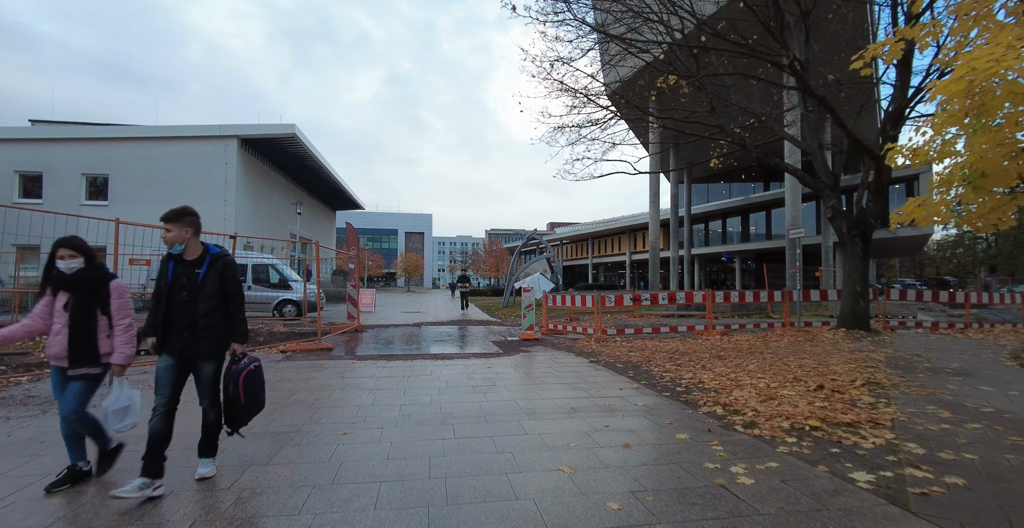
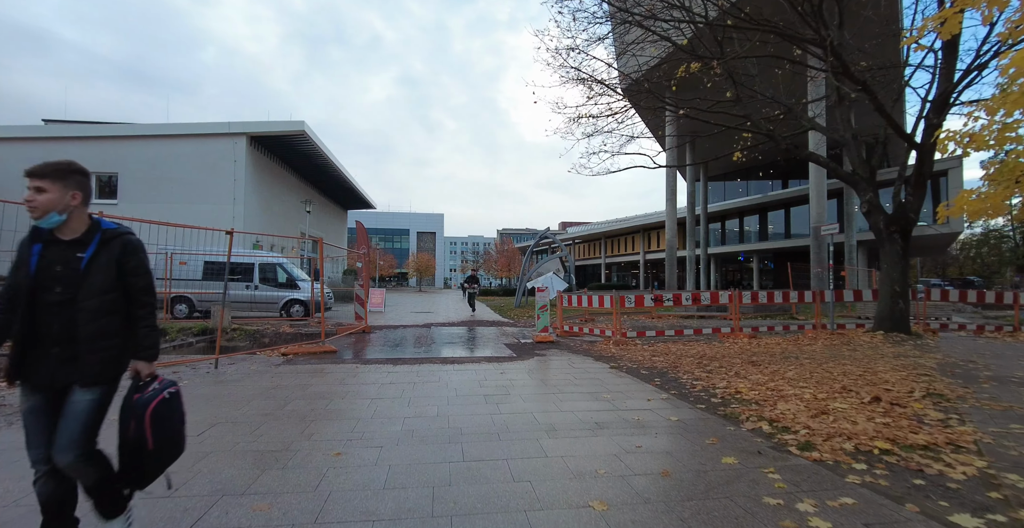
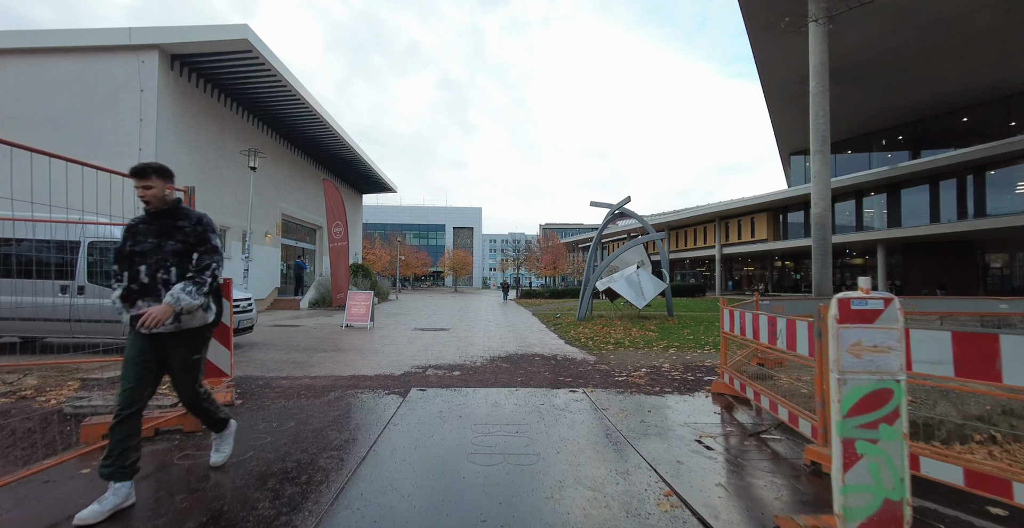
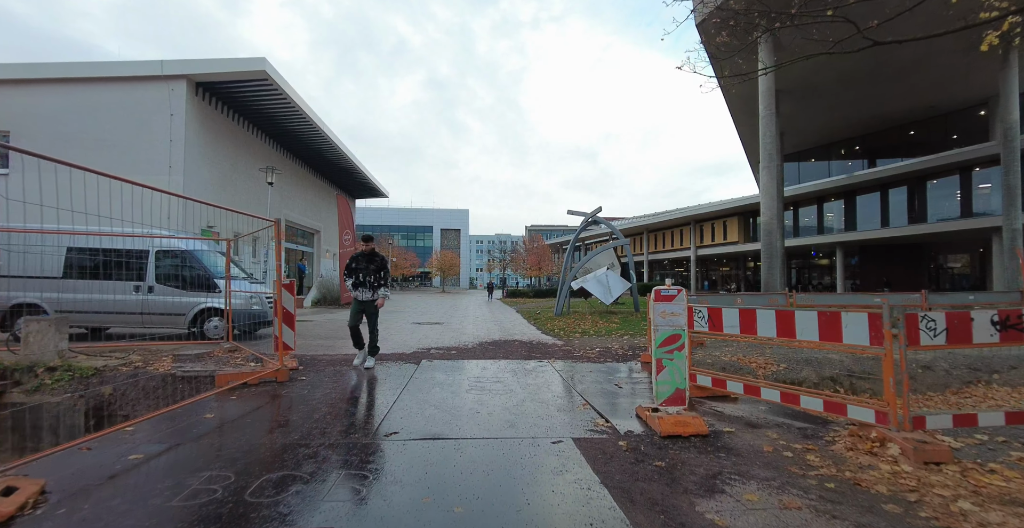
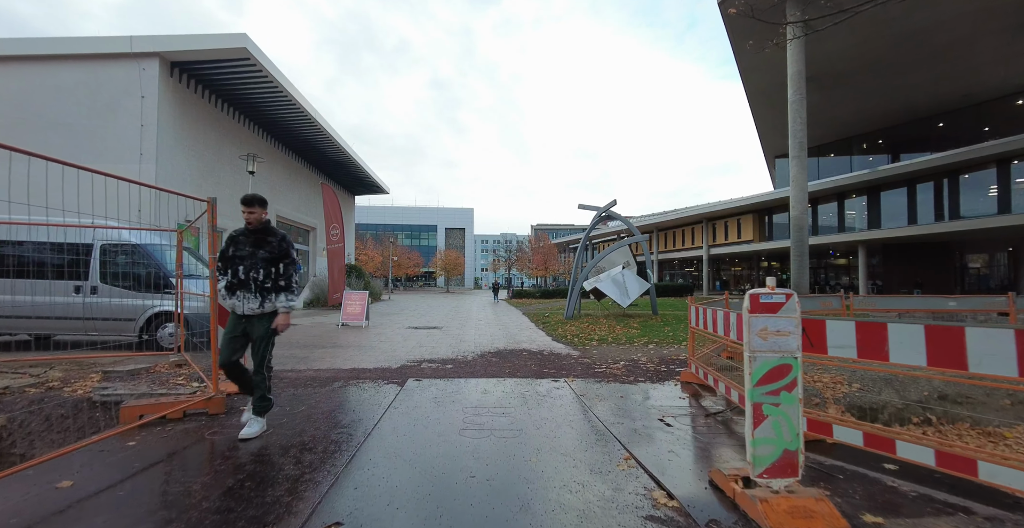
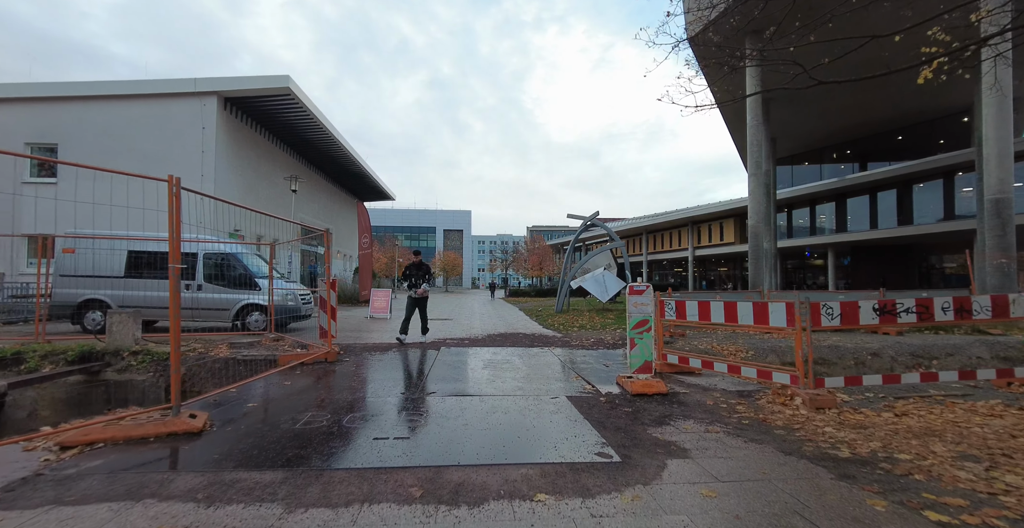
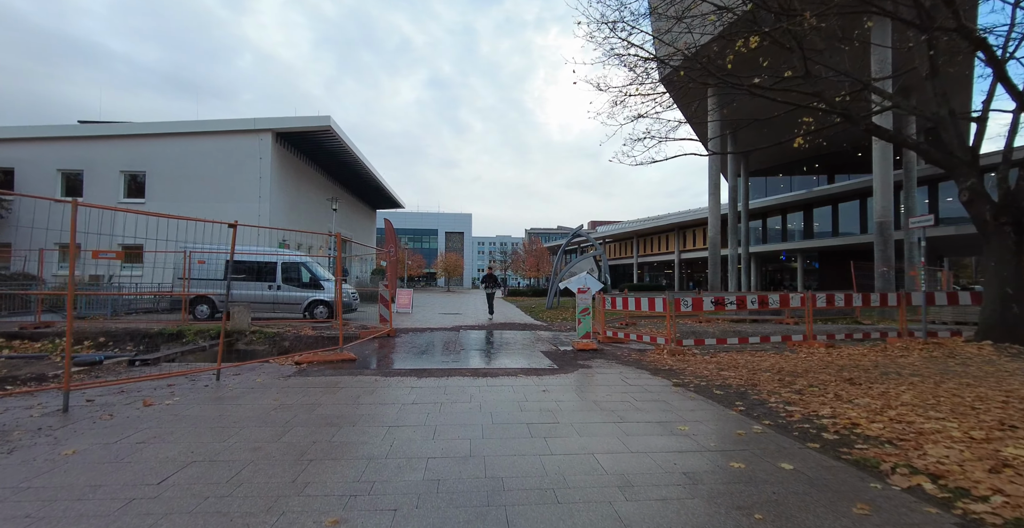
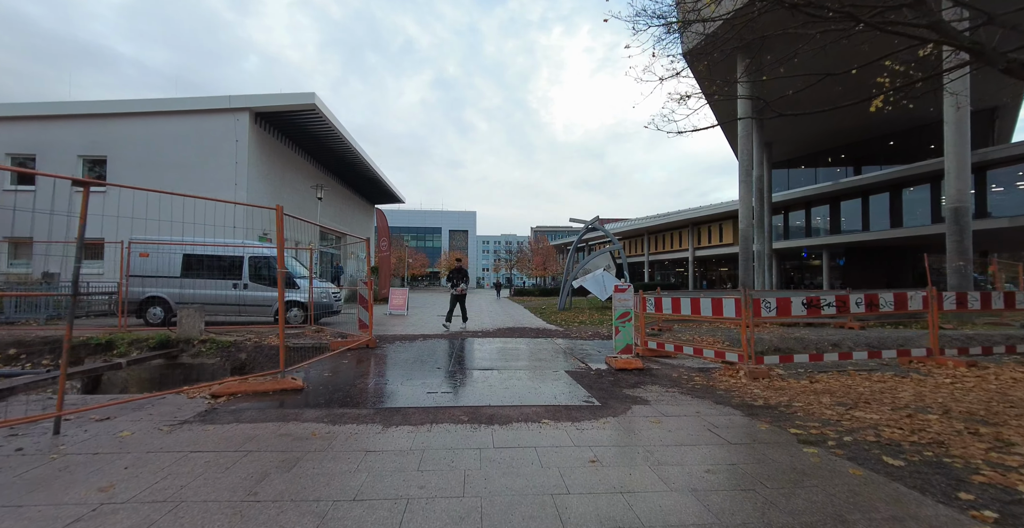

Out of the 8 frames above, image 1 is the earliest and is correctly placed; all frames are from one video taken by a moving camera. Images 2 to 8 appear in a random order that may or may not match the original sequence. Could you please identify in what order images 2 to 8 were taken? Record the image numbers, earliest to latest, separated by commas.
2, 7, 8, 6, 4, 5, 3
